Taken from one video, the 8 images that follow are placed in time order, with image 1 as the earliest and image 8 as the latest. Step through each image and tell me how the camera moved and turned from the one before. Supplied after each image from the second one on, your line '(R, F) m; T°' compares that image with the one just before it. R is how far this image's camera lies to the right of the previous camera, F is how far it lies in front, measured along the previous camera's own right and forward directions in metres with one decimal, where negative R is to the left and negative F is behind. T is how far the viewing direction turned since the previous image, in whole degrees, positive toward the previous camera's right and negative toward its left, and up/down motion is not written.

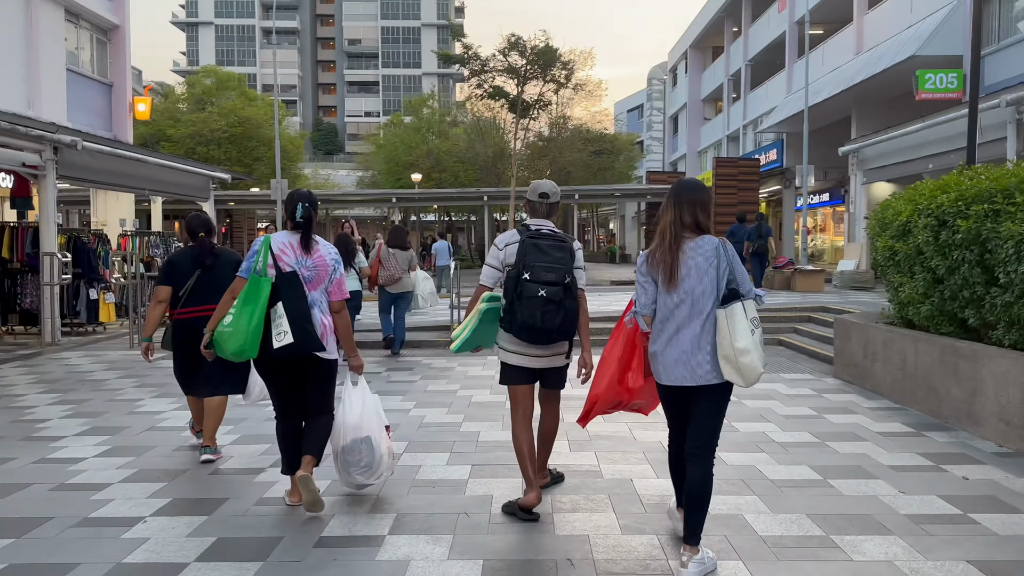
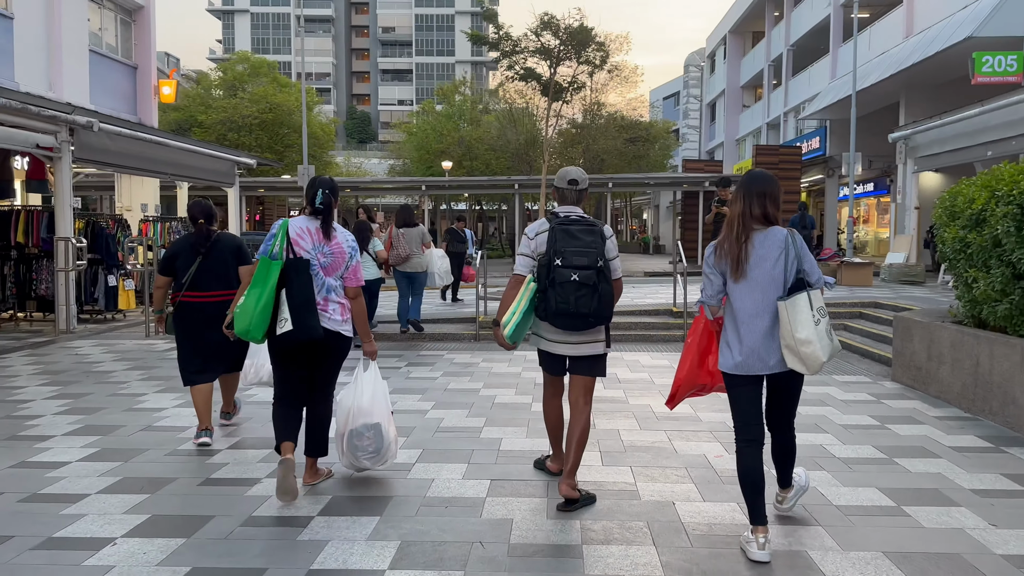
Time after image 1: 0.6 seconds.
(0.0, +0.6) m; -2°
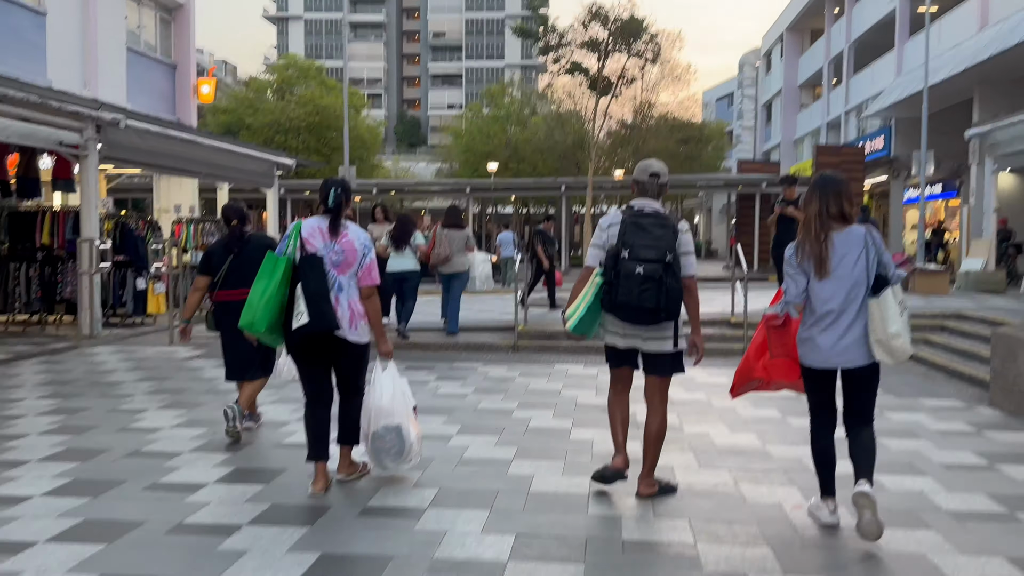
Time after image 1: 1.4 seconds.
(+0.1, +0.8) m; -4°
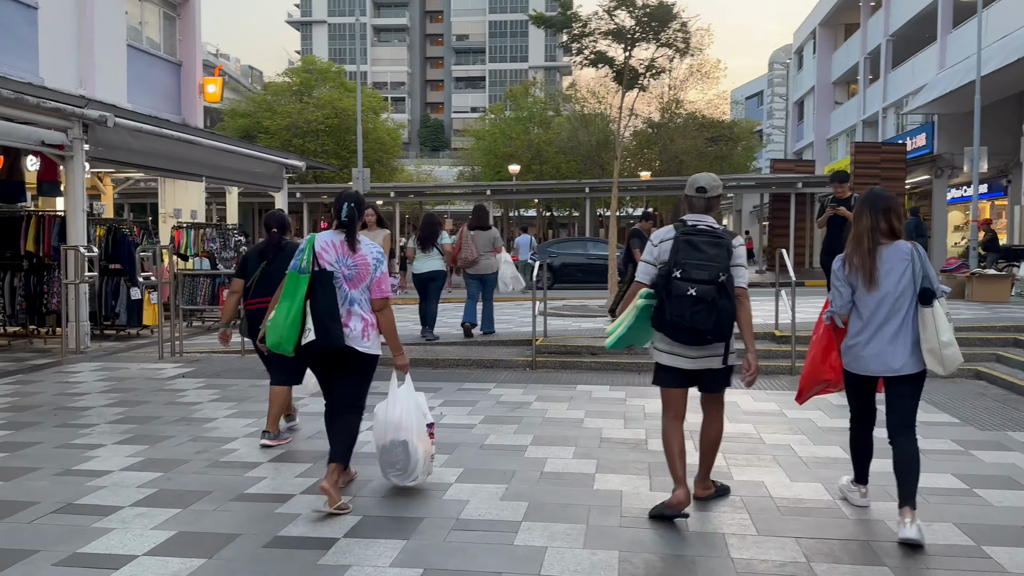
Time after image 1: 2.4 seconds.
(+0.1, +1.0) m; -2°
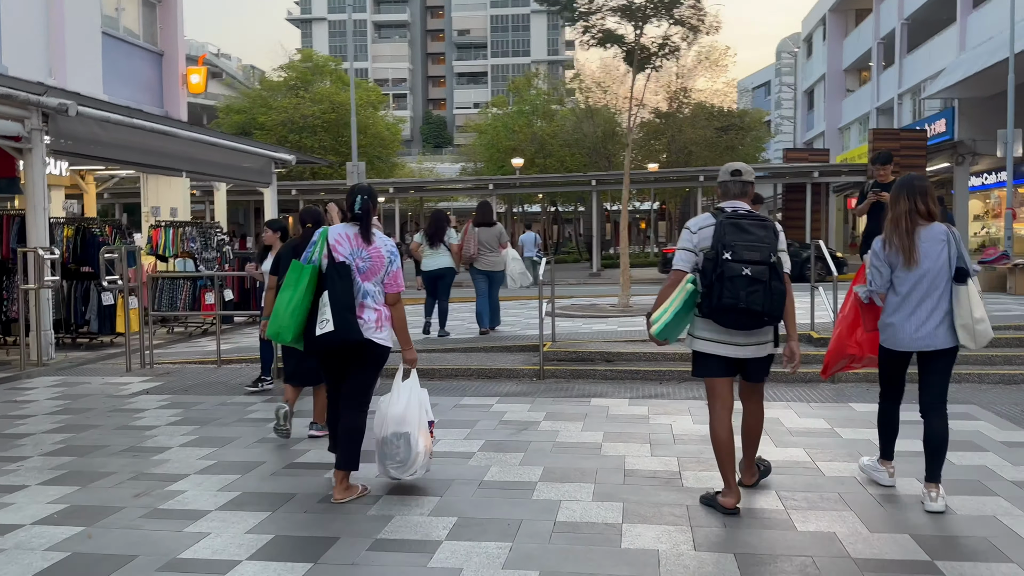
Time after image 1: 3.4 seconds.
(0.0, +1.0) m; 0°
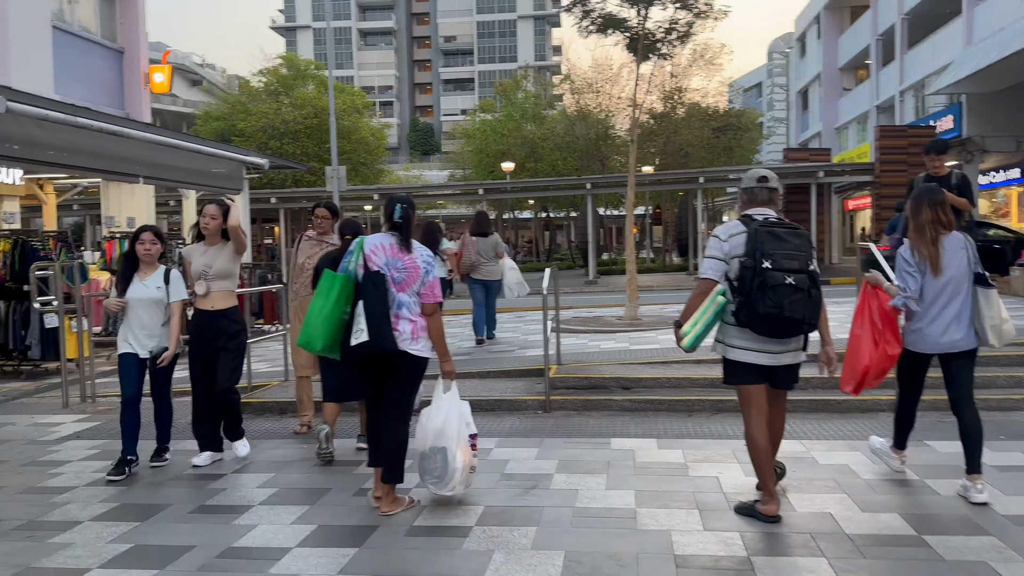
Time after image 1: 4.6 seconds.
(-0.1, +1.2) m; +1°
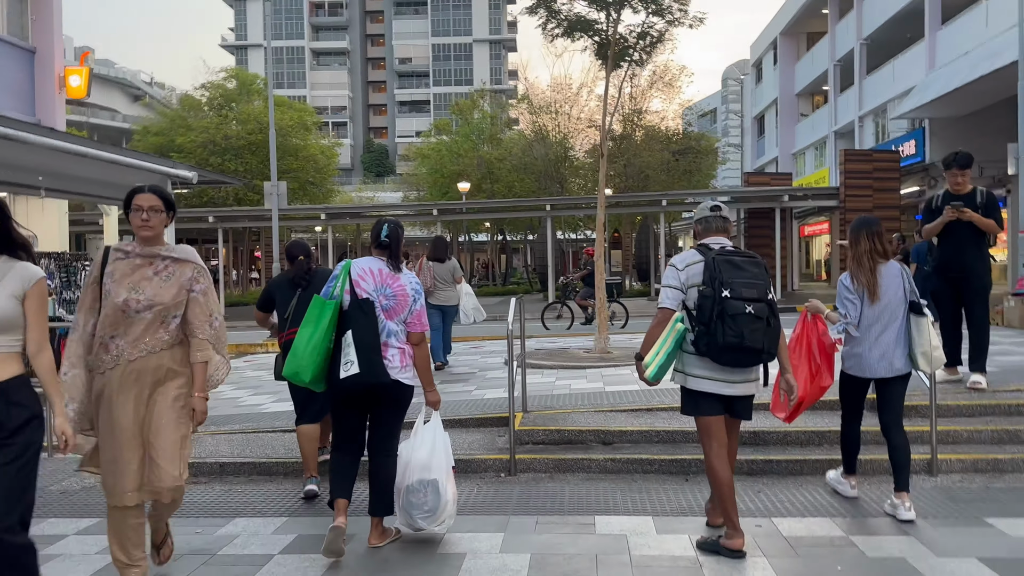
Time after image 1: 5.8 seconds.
(0.0, +1.2) m; +3°
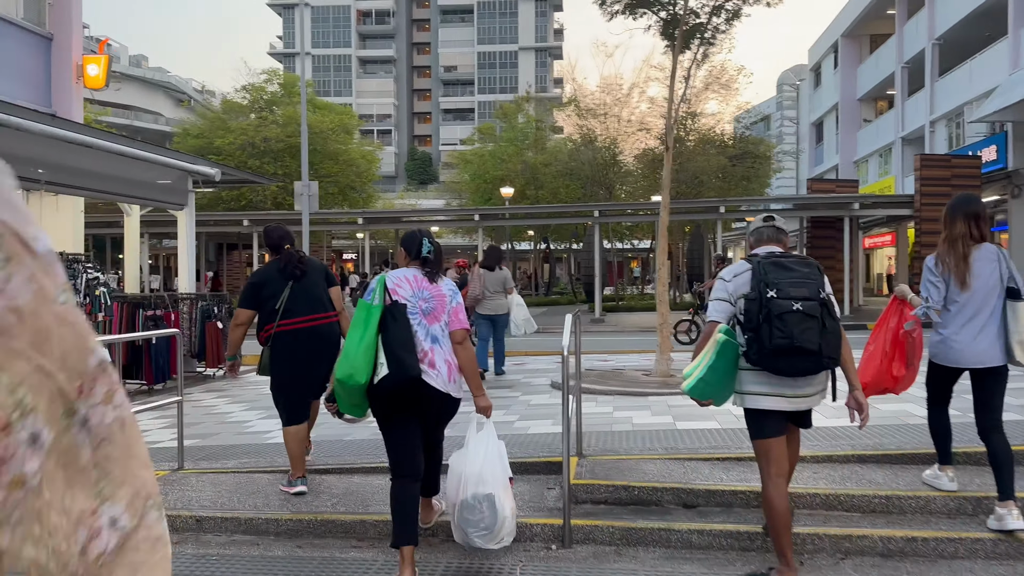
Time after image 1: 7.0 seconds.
(-0.1, +1.2) m; -3°
